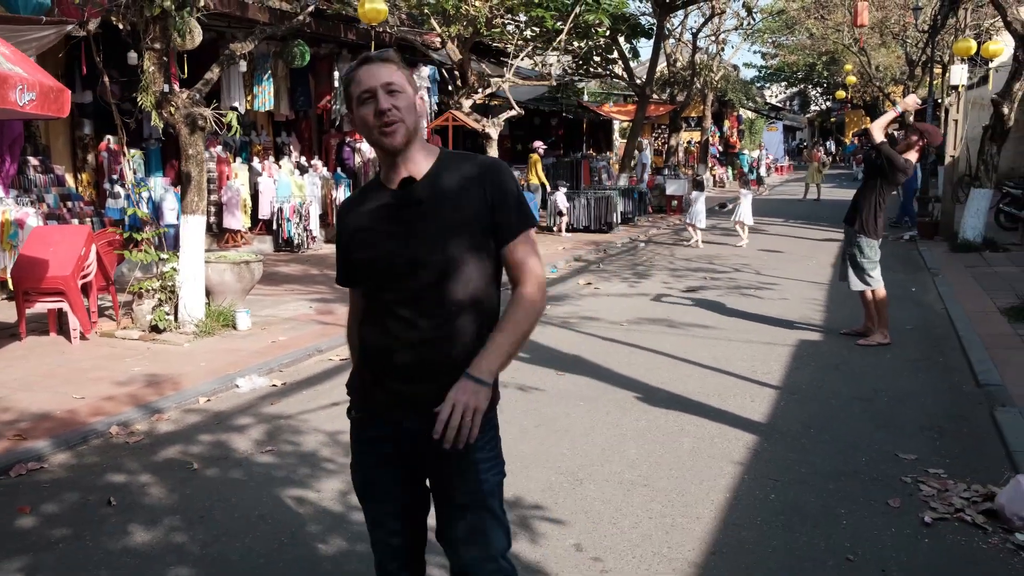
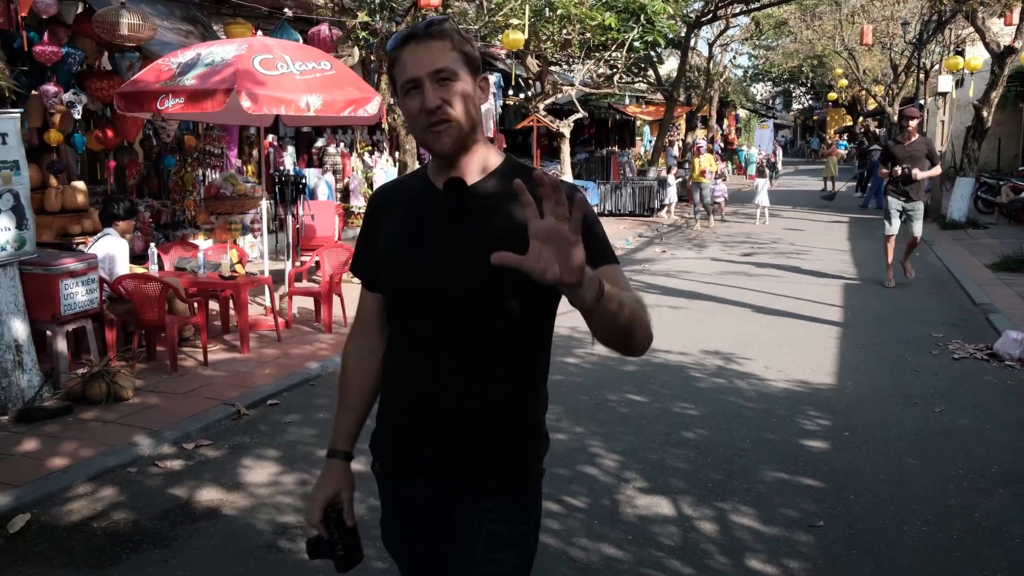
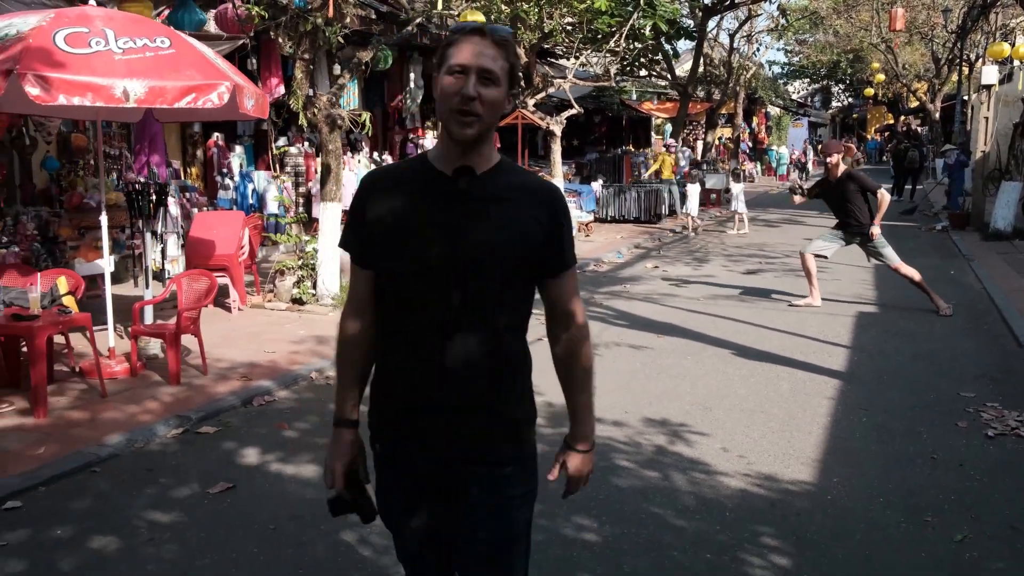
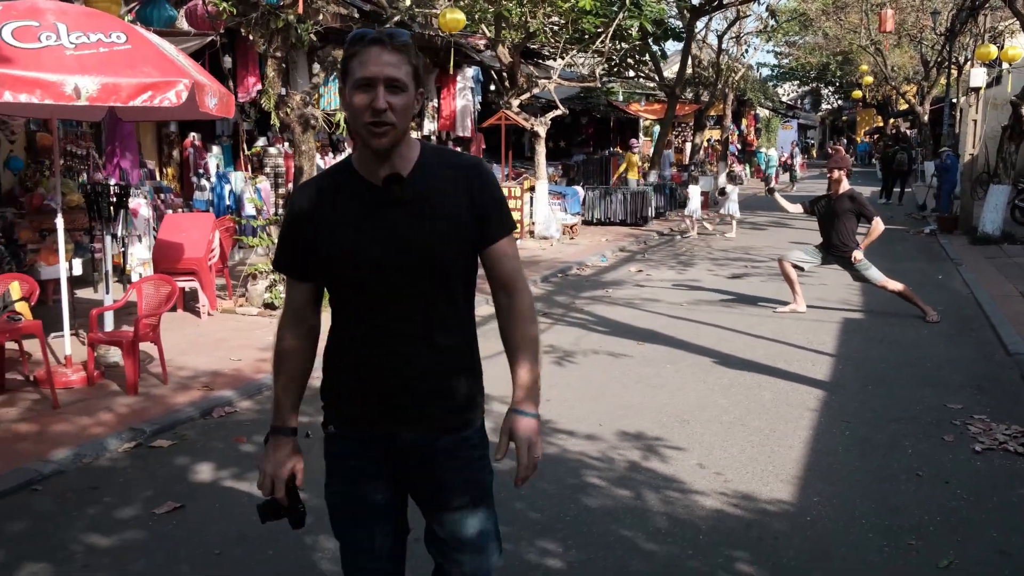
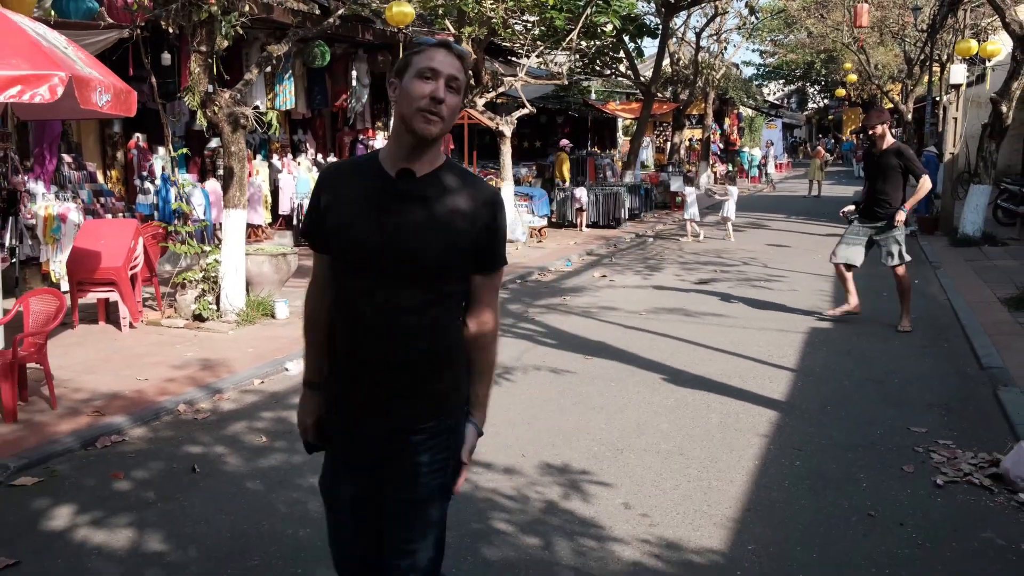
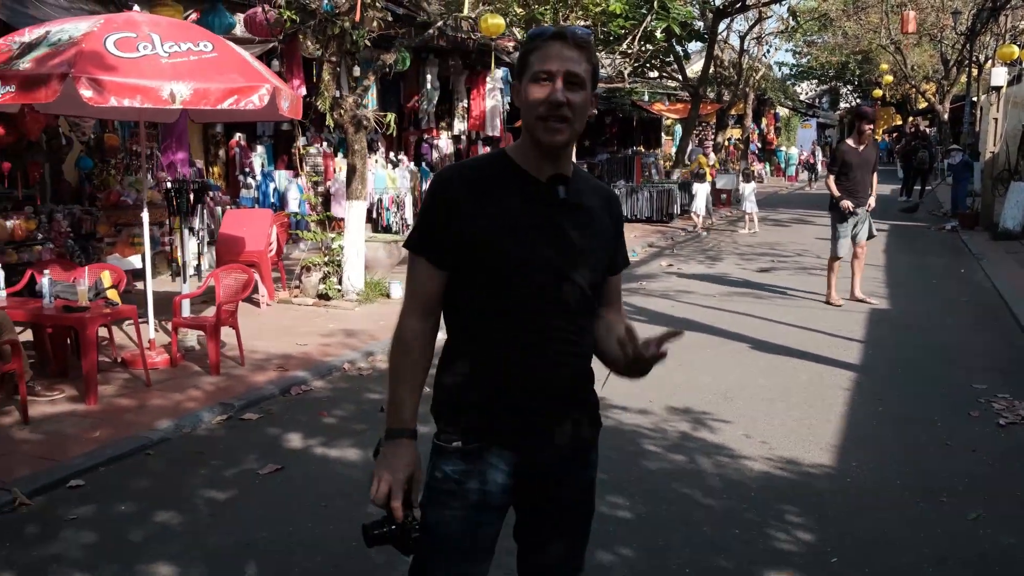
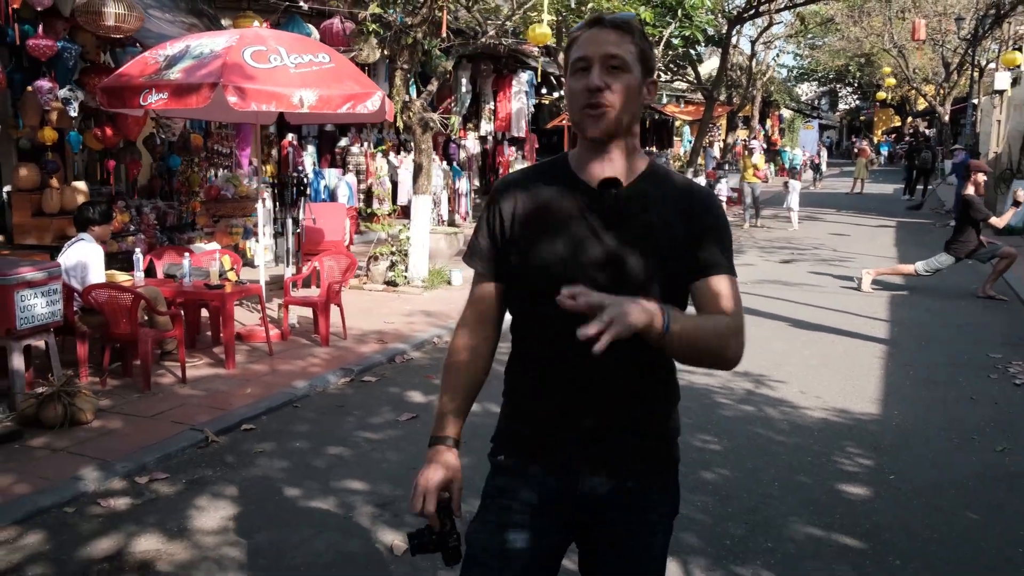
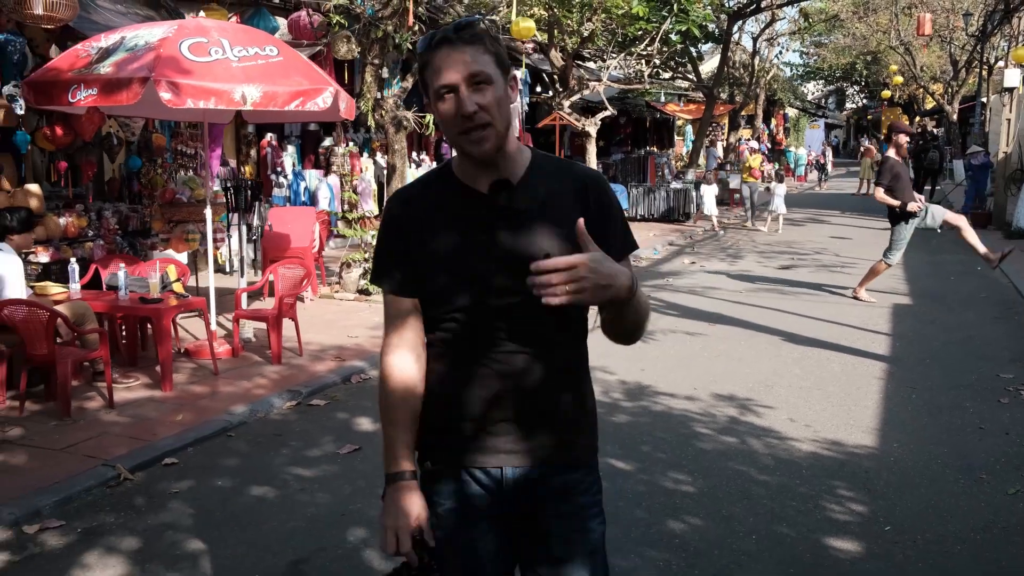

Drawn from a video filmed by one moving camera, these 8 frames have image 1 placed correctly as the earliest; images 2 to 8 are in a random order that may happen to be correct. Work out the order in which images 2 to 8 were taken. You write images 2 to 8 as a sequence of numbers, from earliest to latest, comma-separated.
5, 4, 3, 6, 8, 7, 2
